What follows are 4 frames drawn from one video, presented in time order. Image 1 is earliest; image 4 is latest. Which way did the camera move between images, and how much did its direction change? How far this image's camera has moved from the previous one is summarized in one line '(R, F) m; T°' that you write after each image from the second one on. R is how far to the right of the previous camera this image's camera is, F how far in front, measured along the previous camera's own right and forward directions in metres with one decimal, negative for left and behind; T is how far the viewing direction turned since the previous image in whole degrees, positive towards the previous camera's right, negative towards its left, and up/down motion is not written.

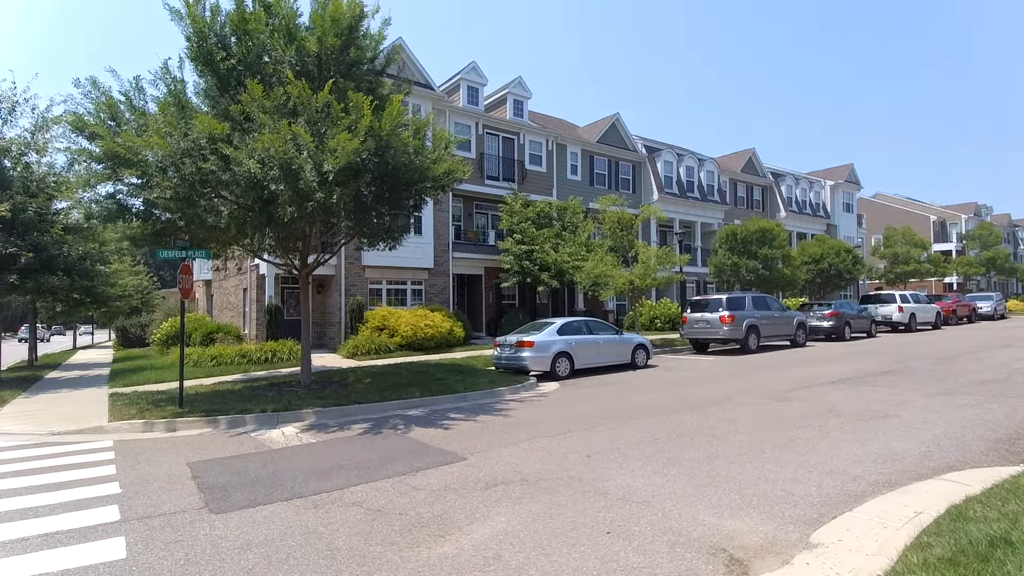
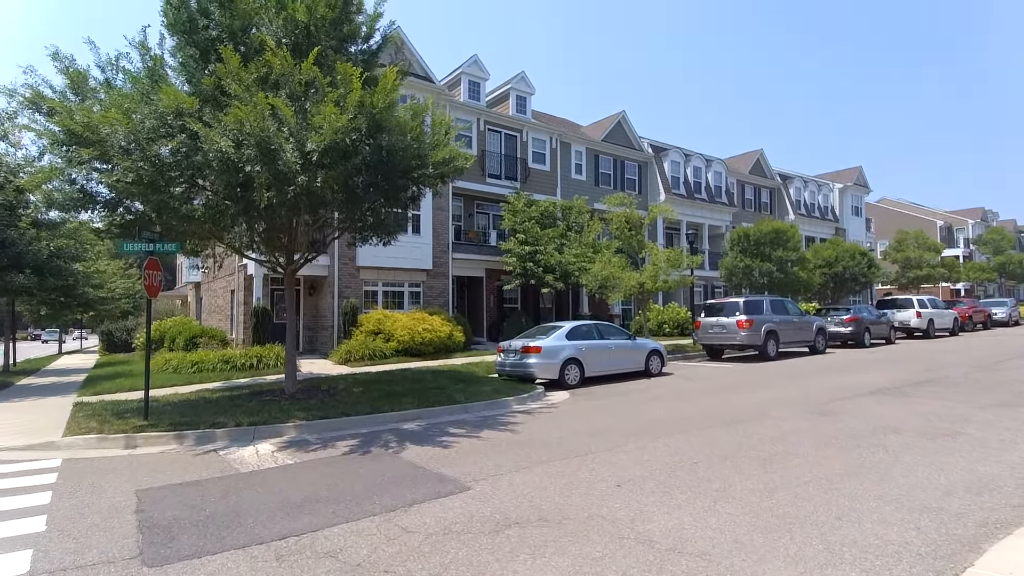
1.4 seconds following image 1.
(-0.2, +1.2) m; 0°
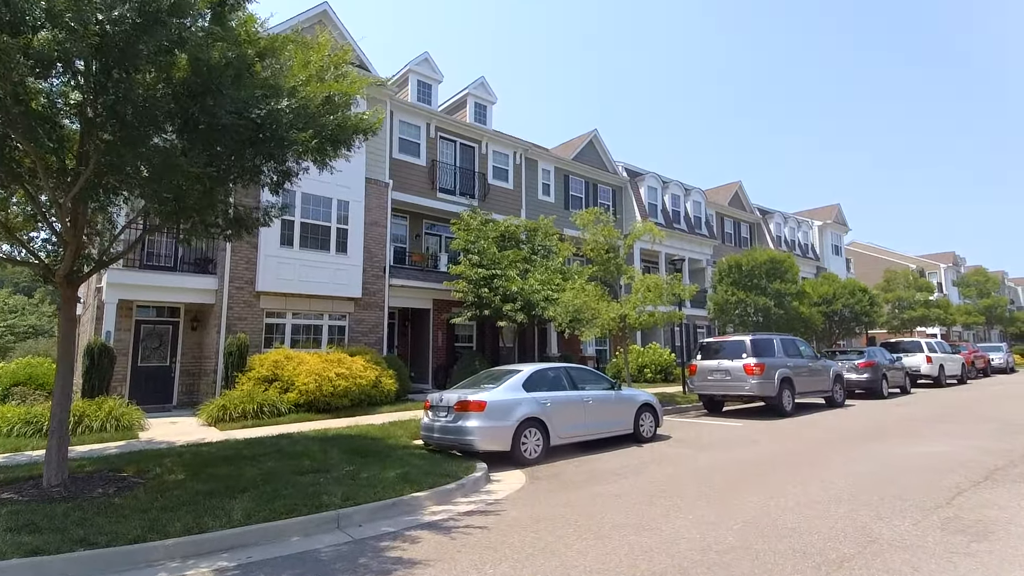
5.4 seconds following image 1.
(+0.7, +4.4) m; +3°
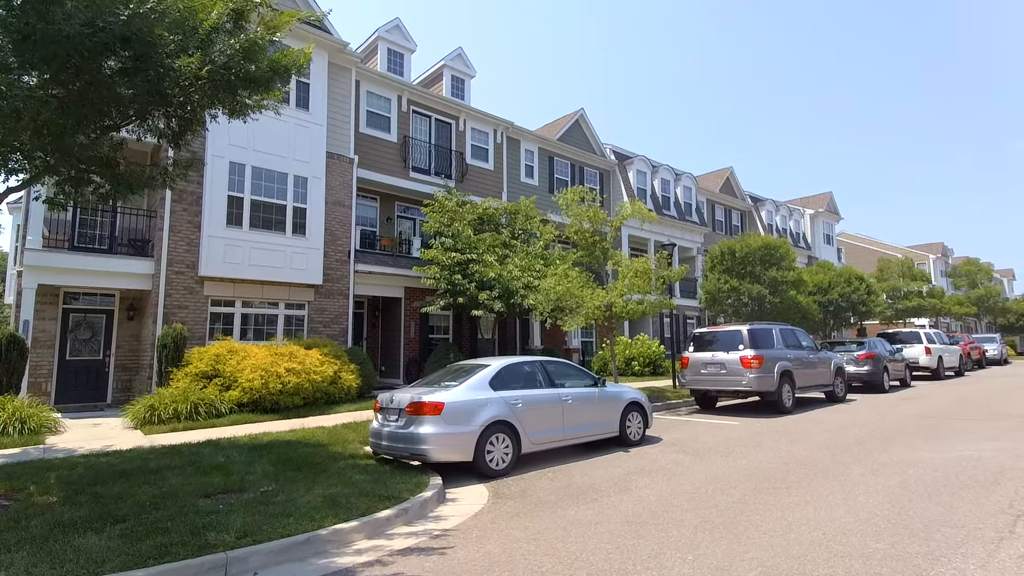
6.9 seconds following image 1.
(+0.4, +1.5) m; +1°
